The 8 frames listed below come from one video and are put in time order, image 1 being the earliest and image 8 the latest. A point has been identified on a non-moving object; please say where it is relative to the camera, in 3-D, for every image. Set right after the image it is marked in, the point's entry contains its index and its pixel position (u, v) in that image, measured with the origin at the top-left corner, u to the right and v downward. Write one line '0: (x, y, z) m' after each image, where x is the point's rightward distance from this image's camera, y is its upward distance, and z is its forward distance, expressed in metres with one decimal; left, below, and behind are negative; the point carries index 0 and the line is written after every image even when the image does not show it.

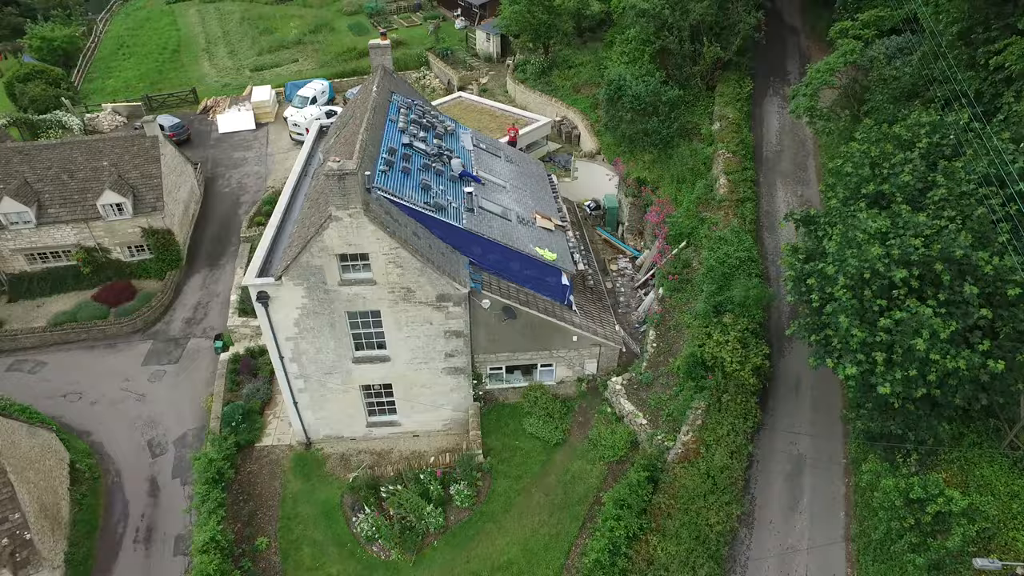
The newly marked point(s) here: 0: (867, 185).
0: (+10.1, +2.9, +17.5) m
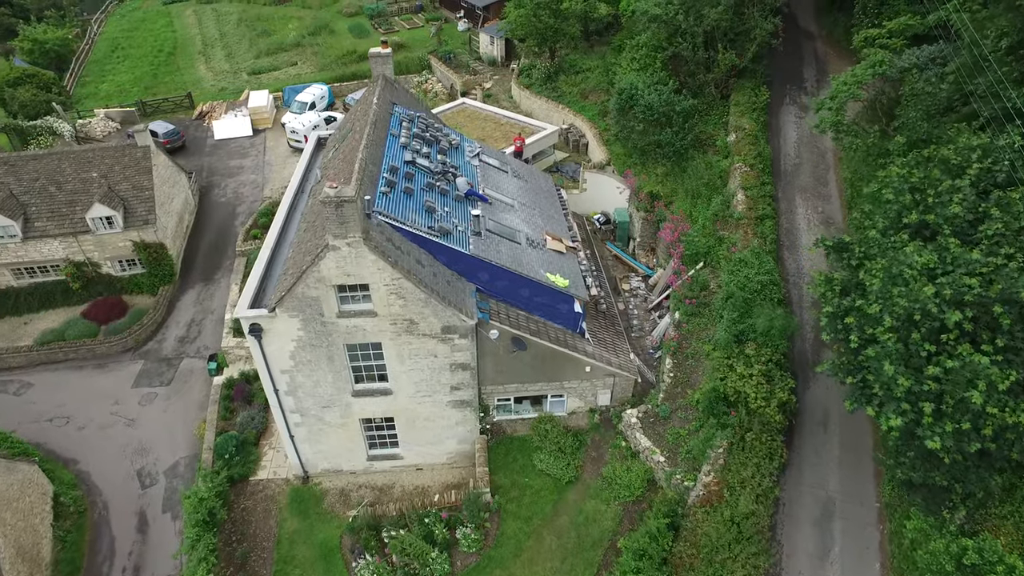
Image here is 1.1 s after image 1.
0: (+10.5, +1.9, +16.1) m
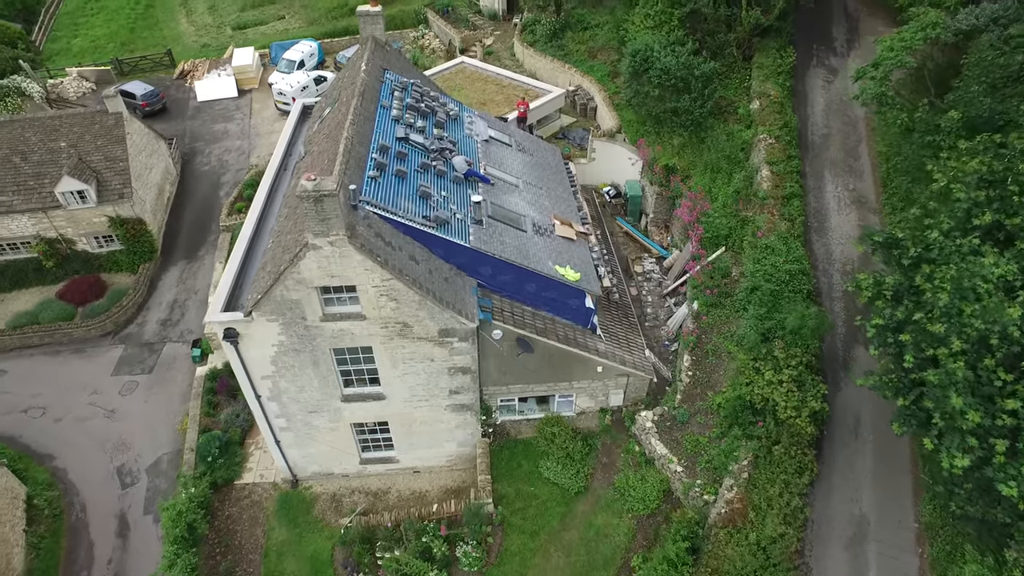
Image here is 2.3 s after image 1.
0: (+10.6, +1.7, +13.8) m
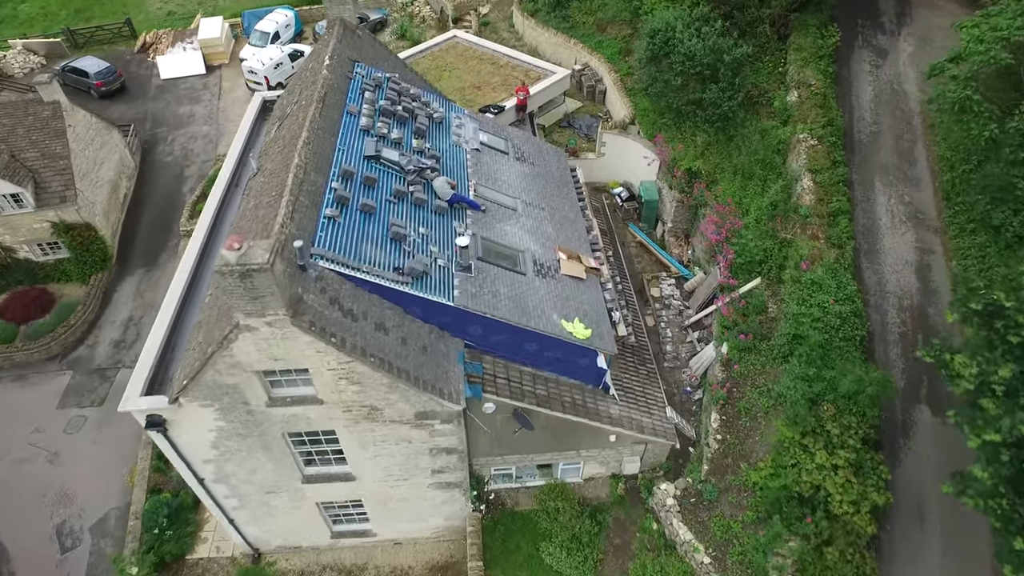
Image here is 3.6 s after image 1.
0: (+10.5, -0.3, +10.2) m
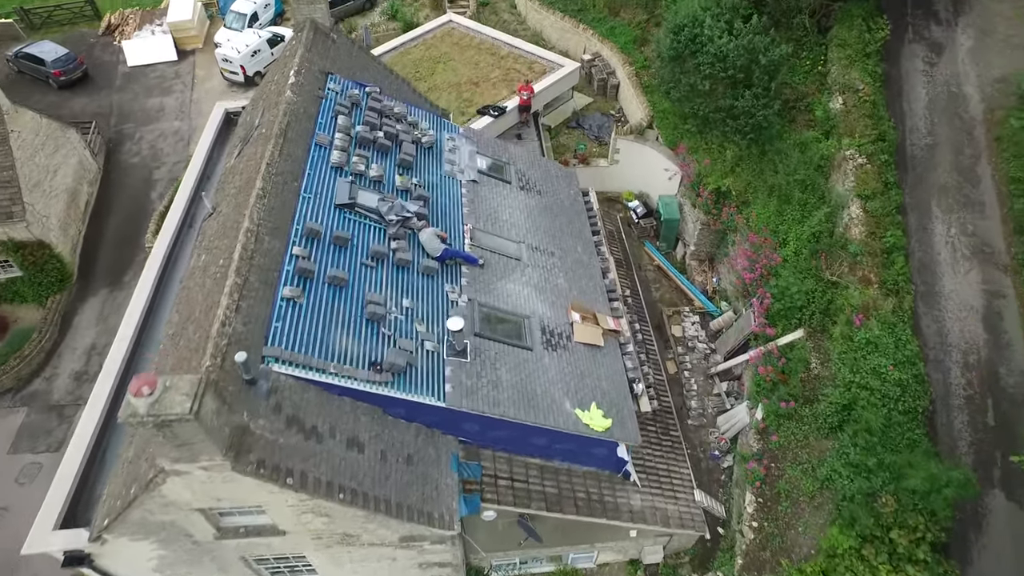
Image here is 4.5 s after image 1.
0: (+10.6, -2.3, +7.4) m
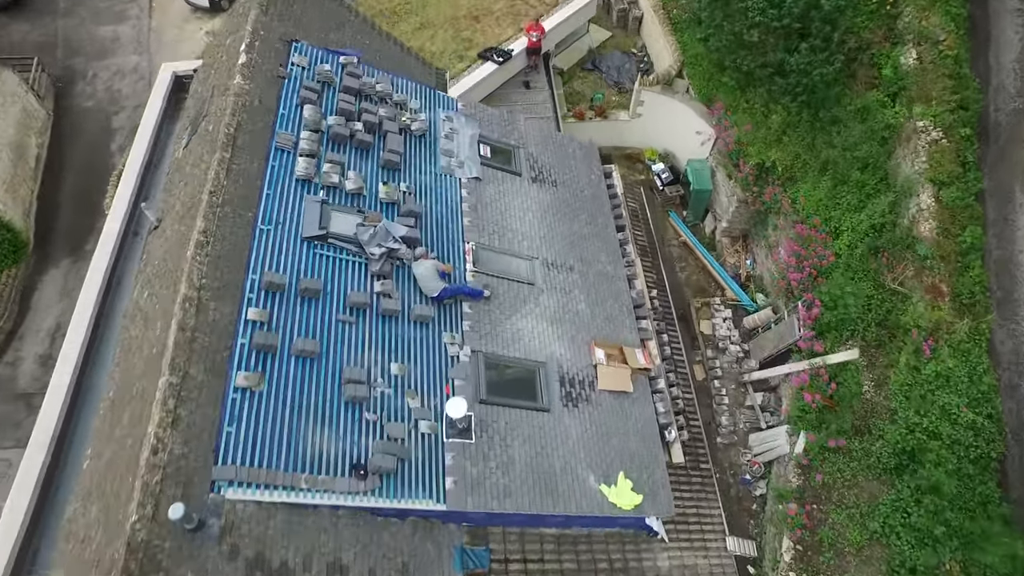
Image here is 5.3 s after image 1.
0: (+10.8, -4.2, +5.4) m
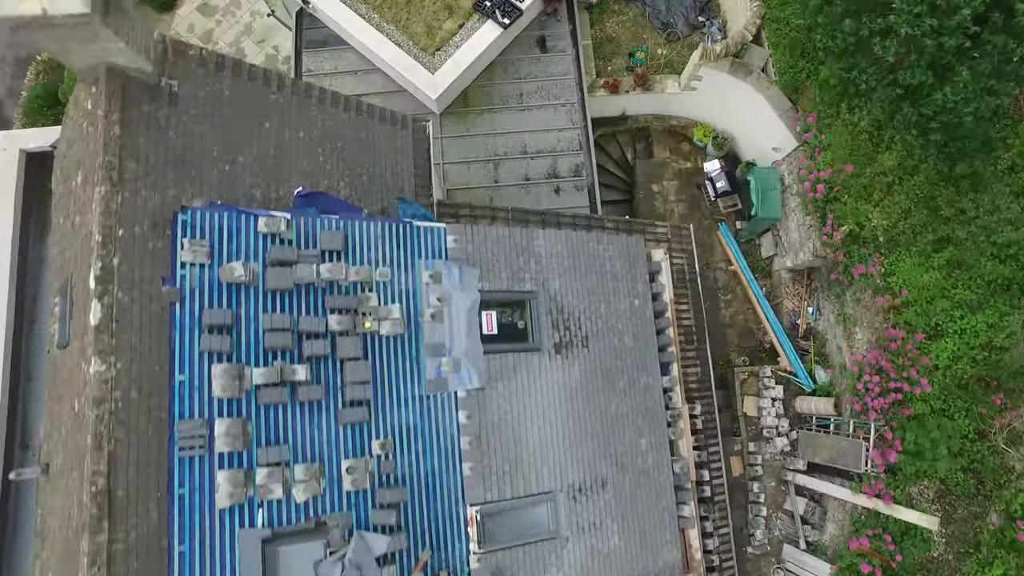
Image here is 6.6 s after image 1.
0: (+11.1, -10.9, +4.6) m
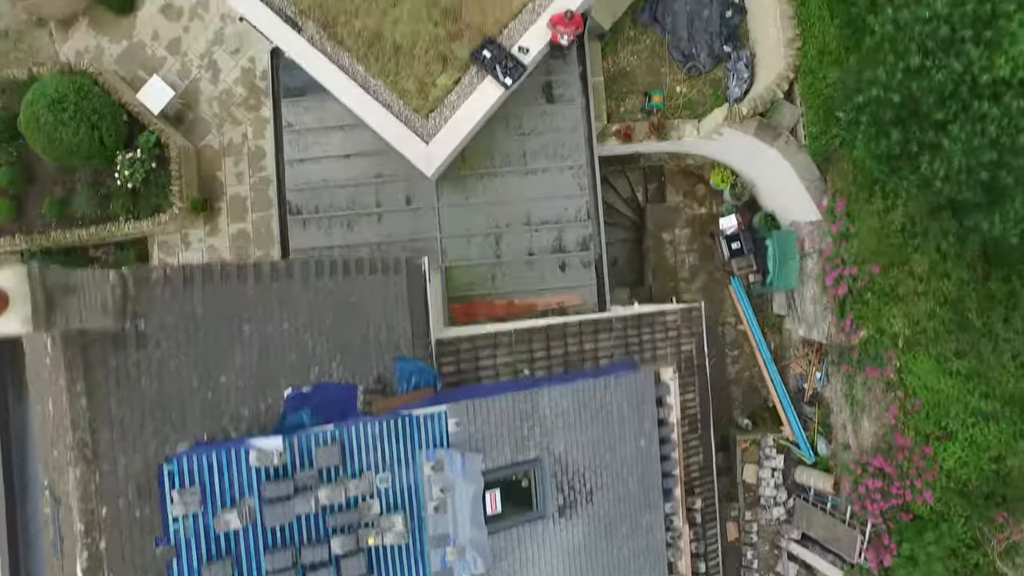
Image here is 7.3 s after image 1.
0: (+11.1, -14.7, +6.4) m
